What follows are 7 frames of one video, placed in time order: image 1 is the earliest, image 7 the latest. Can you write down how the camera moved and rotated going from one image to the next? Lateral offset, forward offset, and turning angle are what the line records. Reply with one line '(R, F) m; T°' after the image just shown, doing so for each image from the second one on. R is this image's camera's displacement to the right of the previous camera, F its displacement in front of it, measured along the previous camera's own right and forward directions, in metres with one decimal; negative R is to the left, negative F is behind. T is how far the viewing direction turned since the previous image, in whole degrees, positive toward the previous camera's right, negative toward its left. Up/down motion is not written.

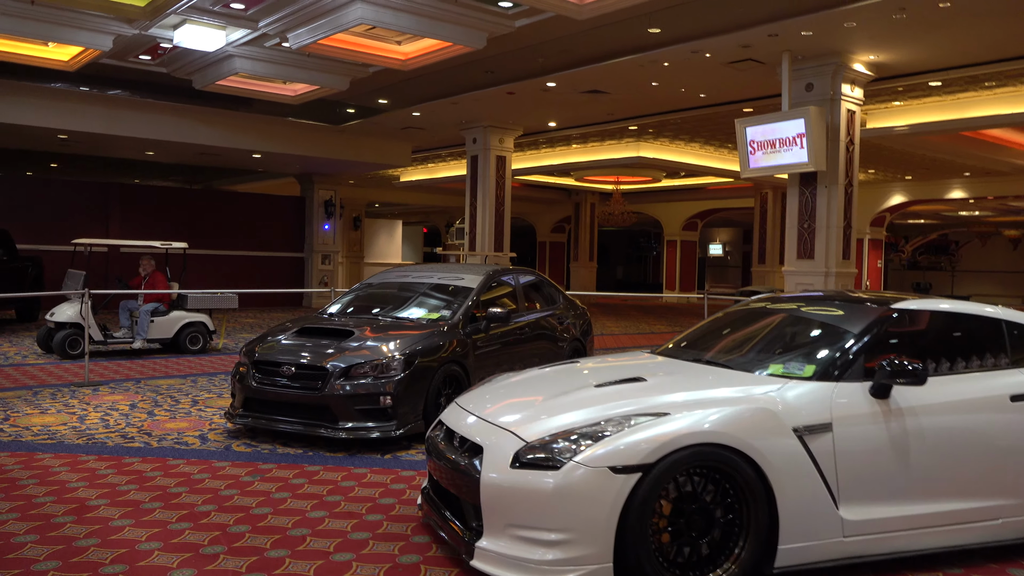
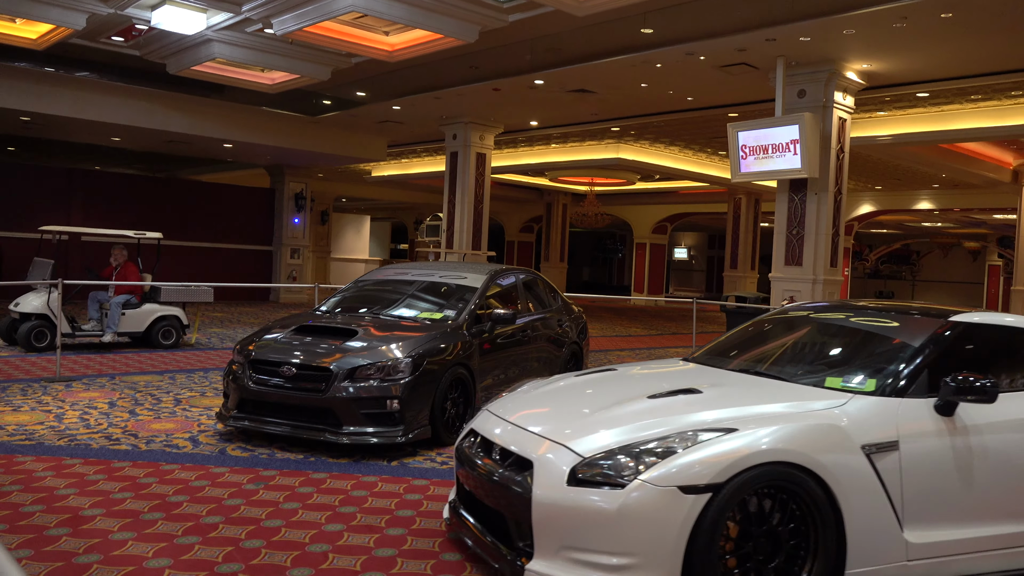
(-0.4, +0.3) m; +3°
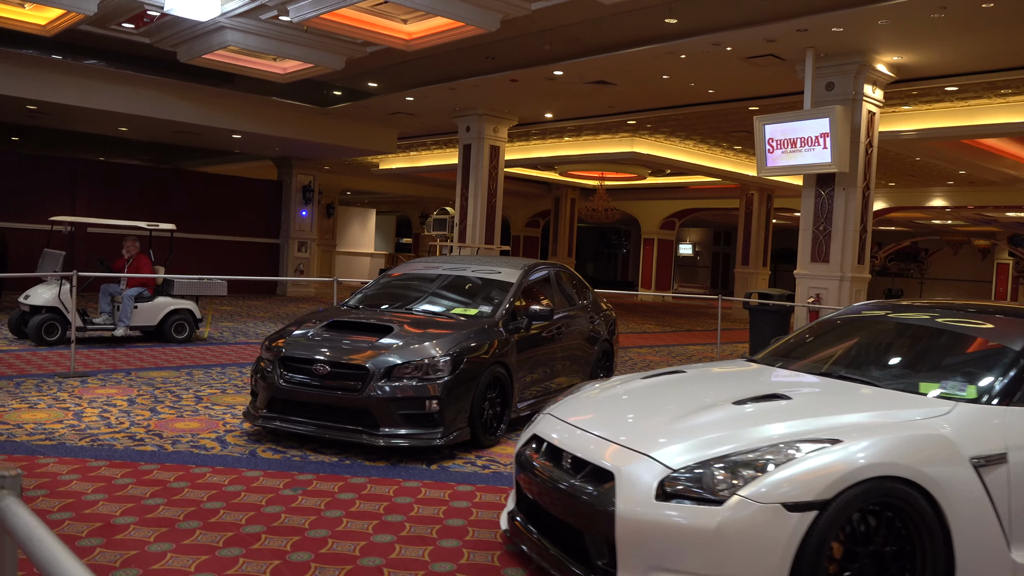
(-0.3, +0.3) m; 0°
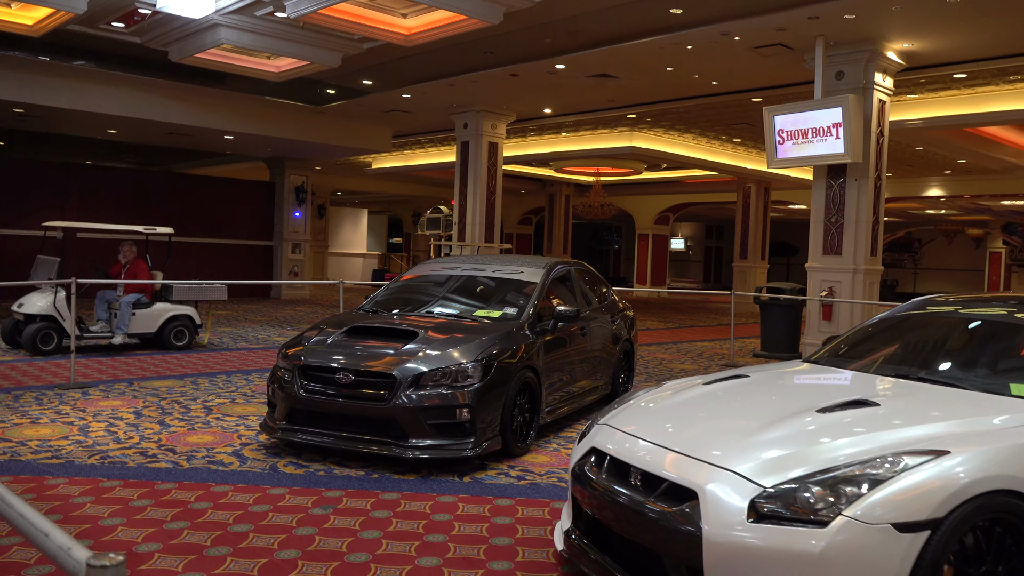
(-0.3, +0.3) m; +1°
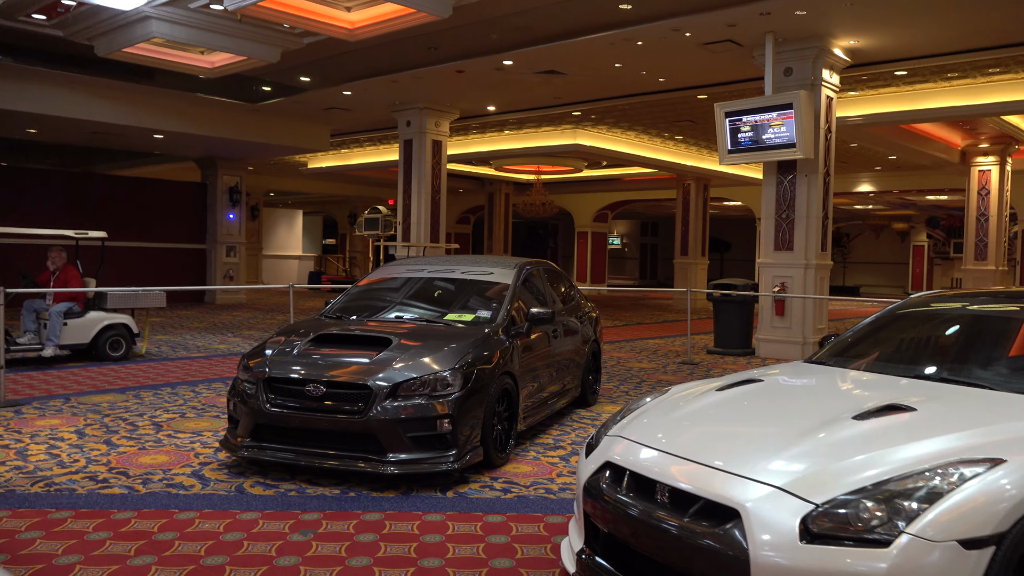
(-0.3, +0.3) m; +5°
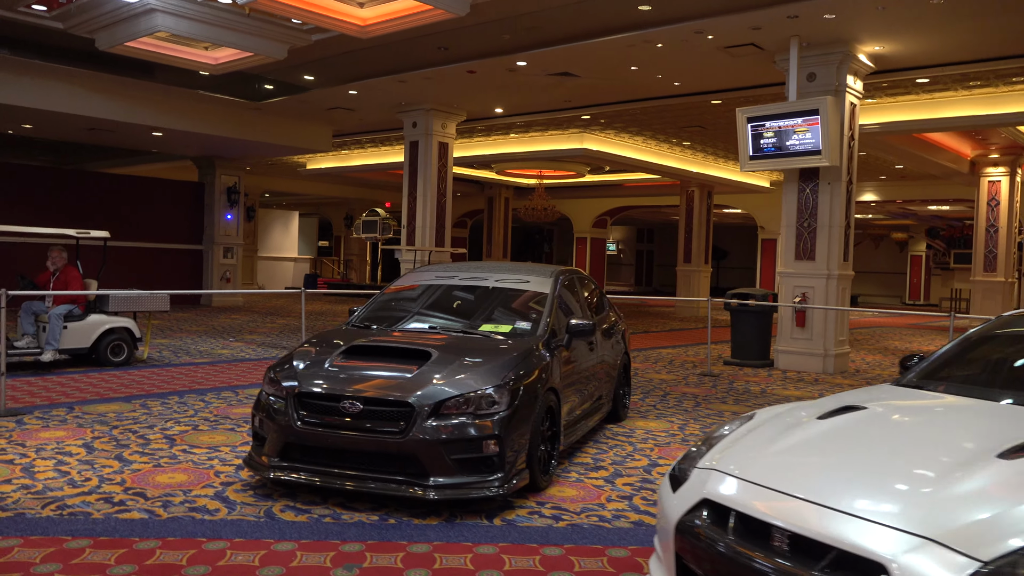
(-0.4, +0.3) m; +1°
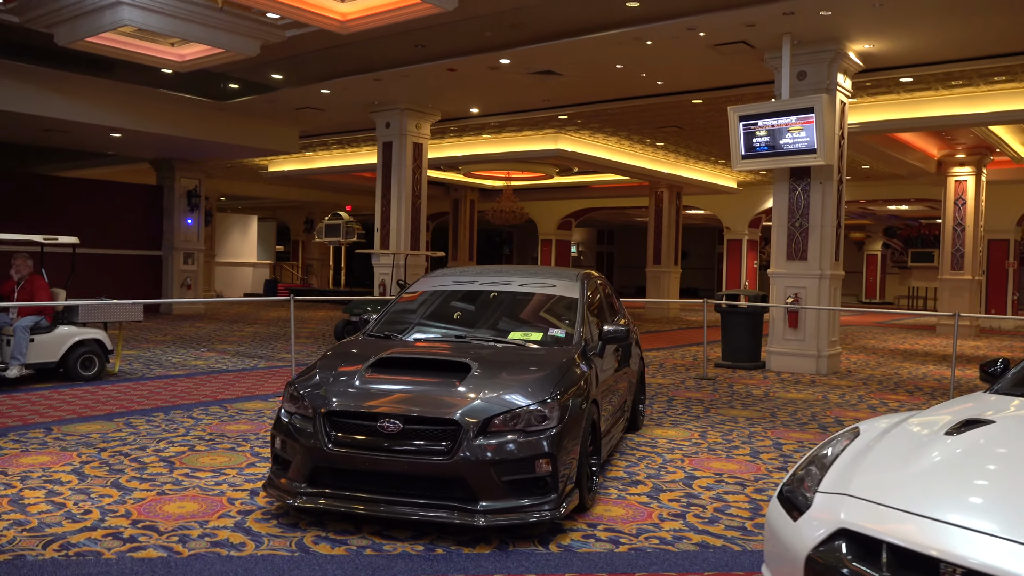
(-0.5, +0.4) m; +3°
